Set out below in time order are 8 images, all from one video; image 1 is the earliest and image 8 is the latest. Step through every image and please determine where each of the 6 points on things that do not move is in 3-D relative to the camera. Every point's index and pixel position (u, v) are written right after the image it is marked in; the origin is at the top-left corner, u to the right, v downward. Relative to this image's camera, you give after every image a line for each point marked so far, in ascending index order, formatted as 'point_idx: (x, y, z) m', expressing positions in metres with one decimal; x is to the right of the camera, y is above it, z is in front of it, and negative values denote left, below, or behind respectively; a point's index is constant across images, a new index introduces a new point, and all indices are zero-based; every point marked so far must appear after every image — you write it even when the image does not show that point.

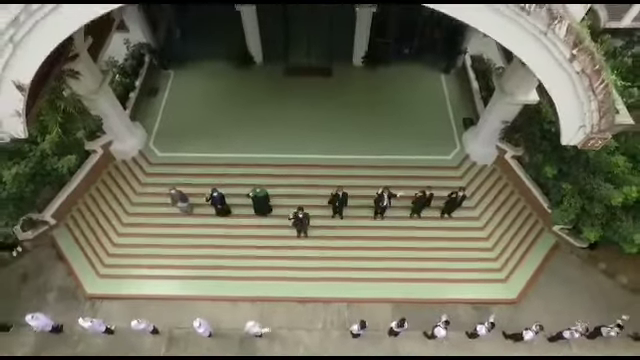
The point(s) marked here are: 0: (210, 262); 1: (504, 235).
0: (-4.1, -2.7, +13.3) m
1: (+6.6, -1.7, +13.4) m
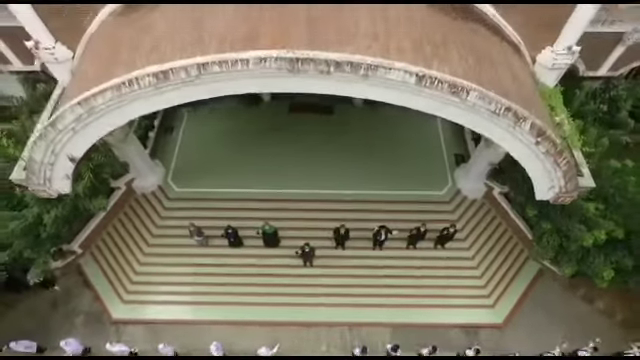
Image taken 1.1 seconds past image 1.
0: (-3.9, -4.1, +14.6) m
1: (+6.8, -3.2, +14.8) m
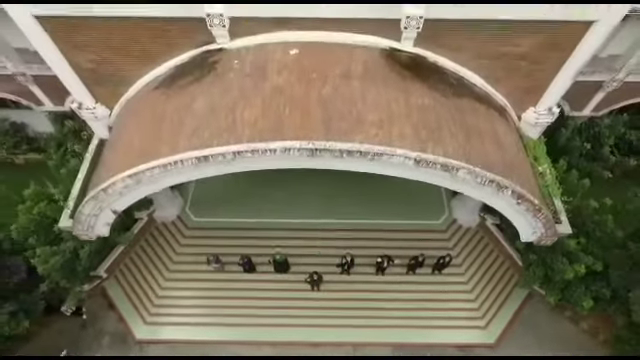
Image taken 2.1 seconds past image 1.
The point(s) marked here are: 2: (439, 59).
0: (-3.6, -5.5, +16.0) m
1: (+7.1, -4.5, +16.1) m
2: (+3.1, +3.2, +9.9) m
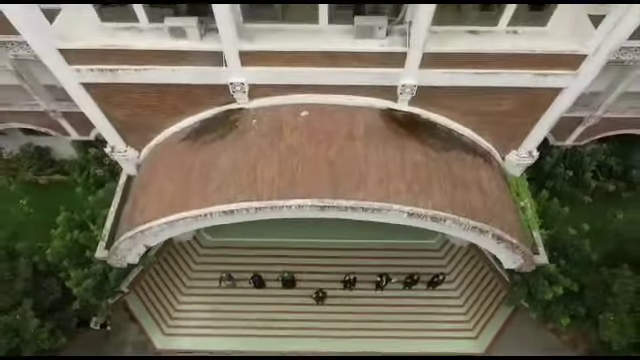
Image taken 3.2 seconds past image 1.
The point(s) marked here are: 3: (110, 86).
0: (-3.4, -6.6, +17.6) m
1: (+7.3, -5.7, +17.7) m
2: (+3.3, +1.9, +11.3) m
3: (-6.0, +2.7, +10.8) m
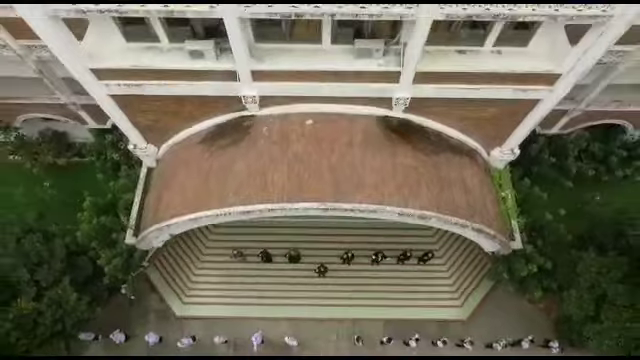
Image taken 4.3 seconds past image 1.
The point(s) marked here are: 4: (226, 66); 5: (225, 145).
0: (-3.3, -5.9, +19.7) m
1: (+7.4, -5.0, +19.7) m
2: (+3.4, +2.0, +12.6) m
3: (-5.9, +2.7, +12.0) m
4: (-2.7, +3.3, +10.8) m
5: (-3.1, +1.2, +12.4) m
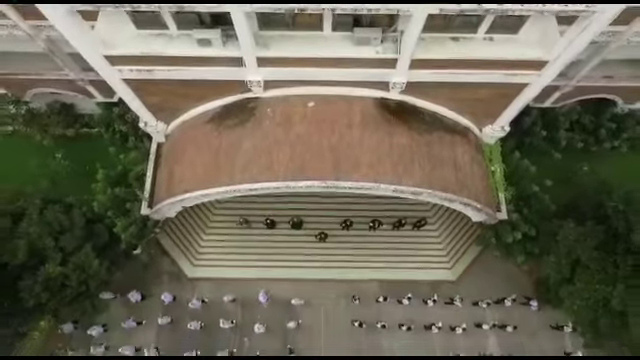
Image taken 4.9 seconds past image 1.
0: (-3.3, -4.3, +21.2) m
1: (+7.4, -3.4, +21.2) m
2: (+3.5, +2.8, +13.4) m
3: (-5.9, +3.4, +12.7) m
4: (-2.6, +3.9, +11.5) m
5: (-3.1, +1.9, +13.2) m
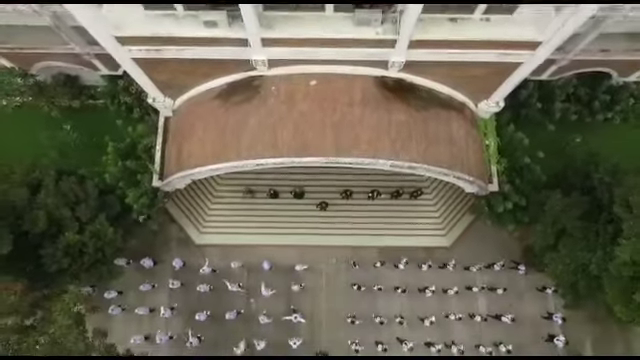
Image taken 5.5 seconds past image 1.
0: (-3.2, -2.7, +22.4) m
1: (+7.5, -1.7, +22.2) m
2: (+3.5, +3.7, +13.9) m
3: (-5.8, +4.2, +13.2) m
4: (-2.6, +4.6, +11.9) m
5: (-3.0, +2.8, +13.9) m
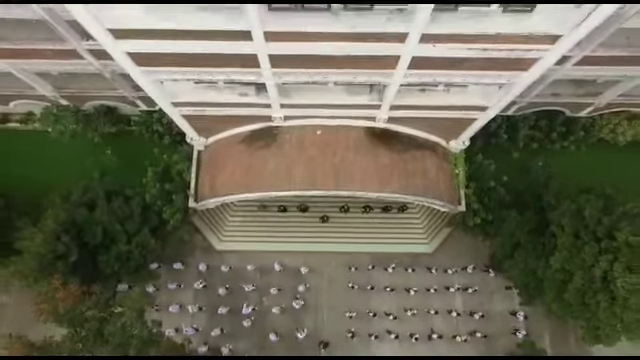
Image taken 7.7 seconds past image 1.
0: (-3.0, -3.8, +26.5) m
1: (+7.7, -2.9, +26.4) m
2: (+3.7, +2.5, +18.1) m
3: (-5.7, +3.0, +17.3) m
4: (-2.4, +3.4, +16.0) m
5: (-2.9, +1.6, +18.0) m
